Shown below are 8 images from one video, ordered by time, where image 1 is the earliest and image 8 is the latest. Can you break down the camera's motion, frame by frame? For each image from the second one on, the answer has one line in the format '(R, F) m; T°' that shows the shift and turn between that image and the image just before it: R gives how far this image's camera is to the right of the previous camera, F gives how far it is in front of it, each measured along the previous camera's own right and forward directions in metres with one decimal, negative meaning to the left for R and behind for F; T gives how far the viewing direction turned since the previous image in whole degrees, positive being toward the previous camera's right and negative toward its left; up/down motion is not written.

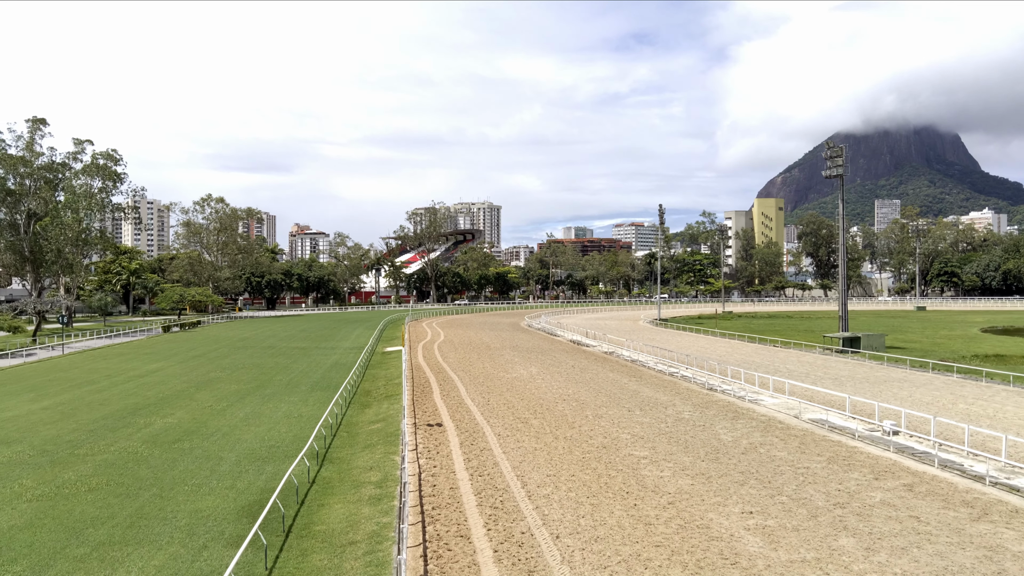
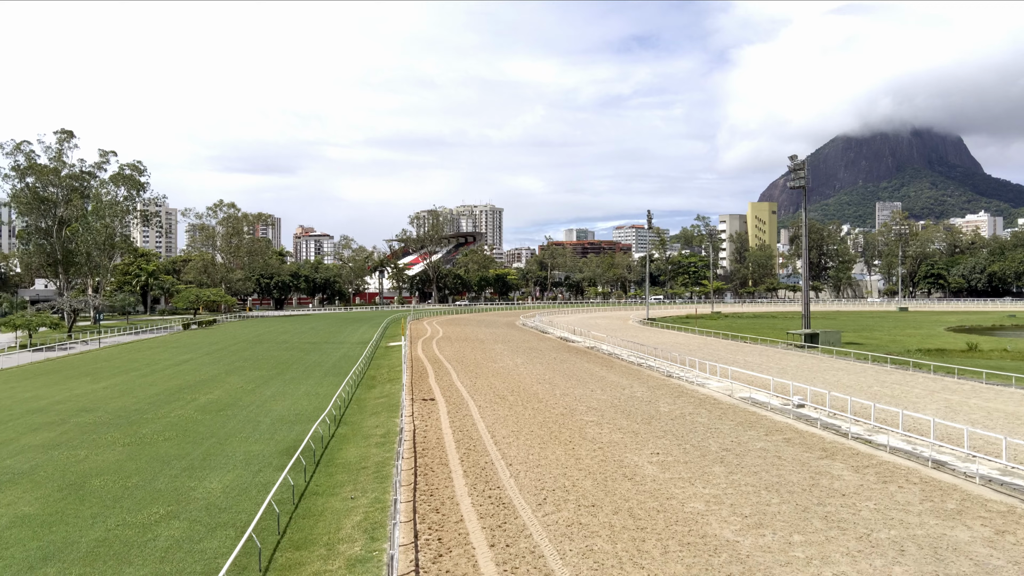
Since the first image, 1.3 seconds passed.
(+0.9, -4.2) m; 0°
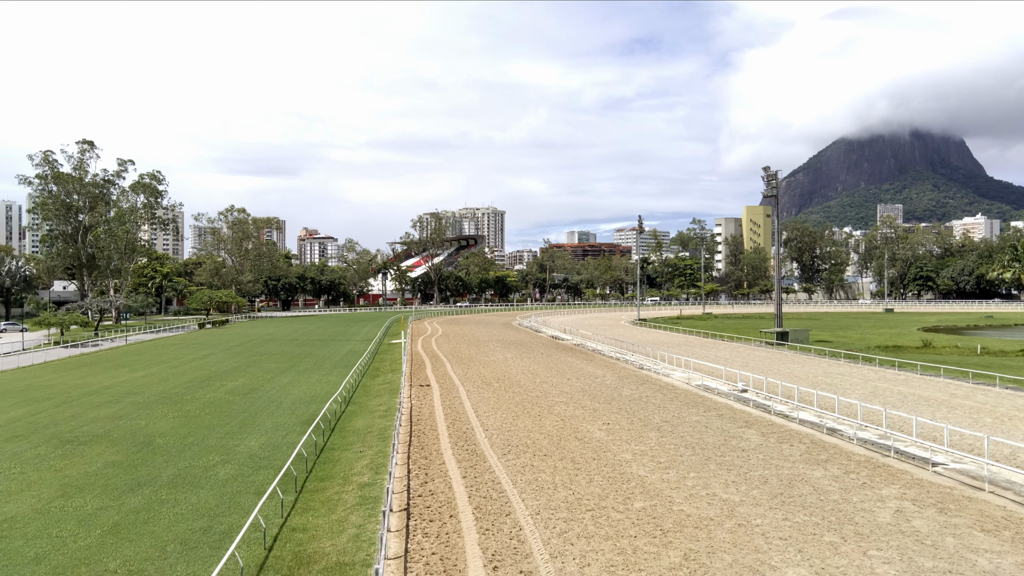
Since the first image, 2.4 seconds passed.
(+0.9, -3.7) m; 0°
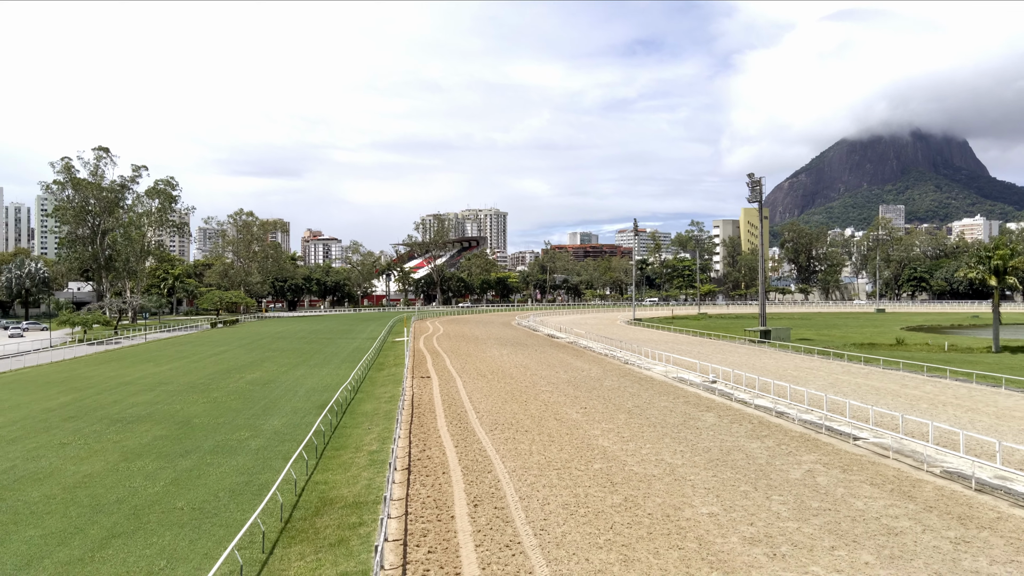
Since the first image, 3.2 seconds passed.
(+0.5, -2.7) m; 0°
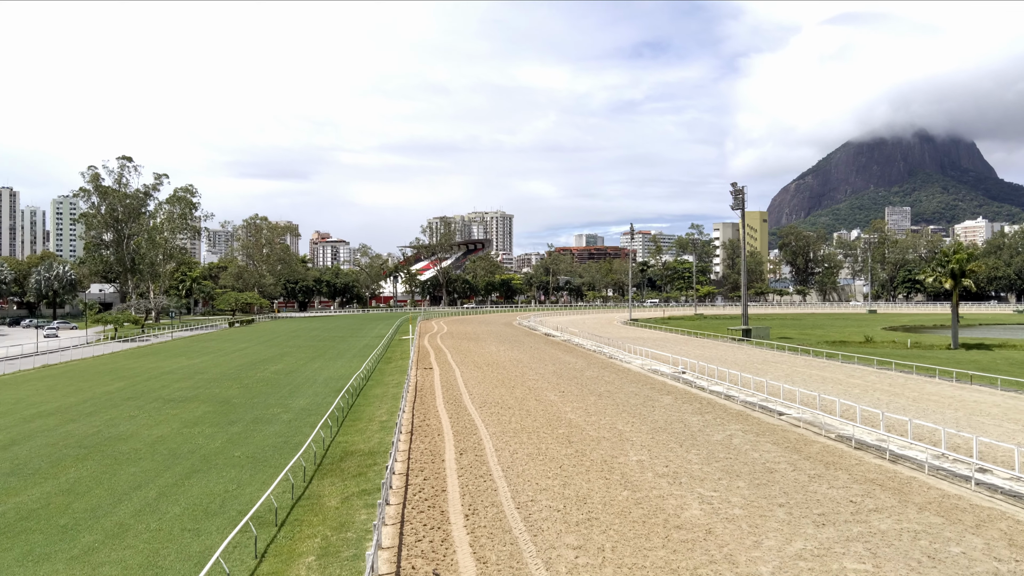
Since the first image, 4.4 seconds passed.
(+0.8, -3.8) m; -1°
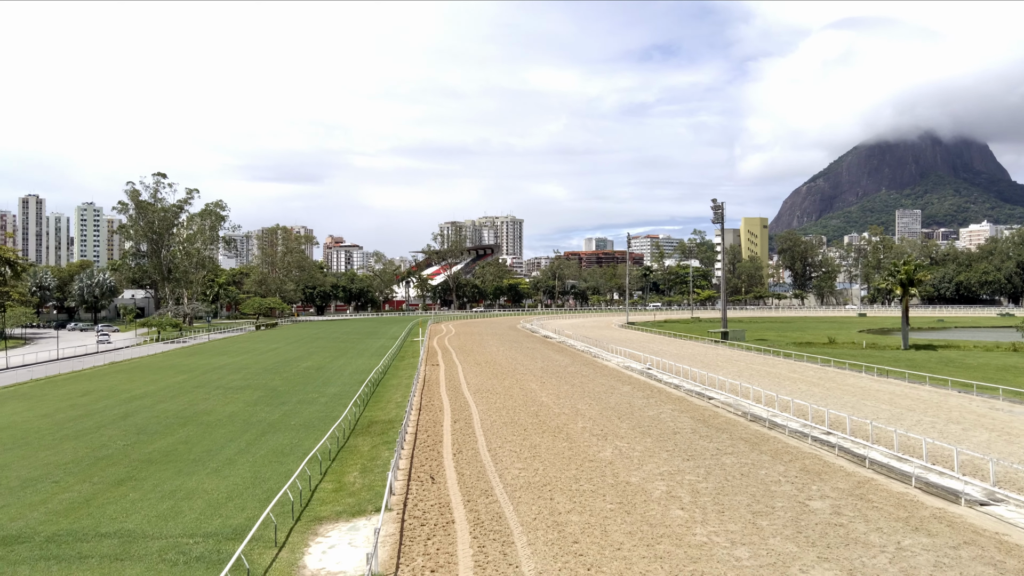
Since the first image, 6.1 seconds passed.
(+1.2, -6.0) m; -1°
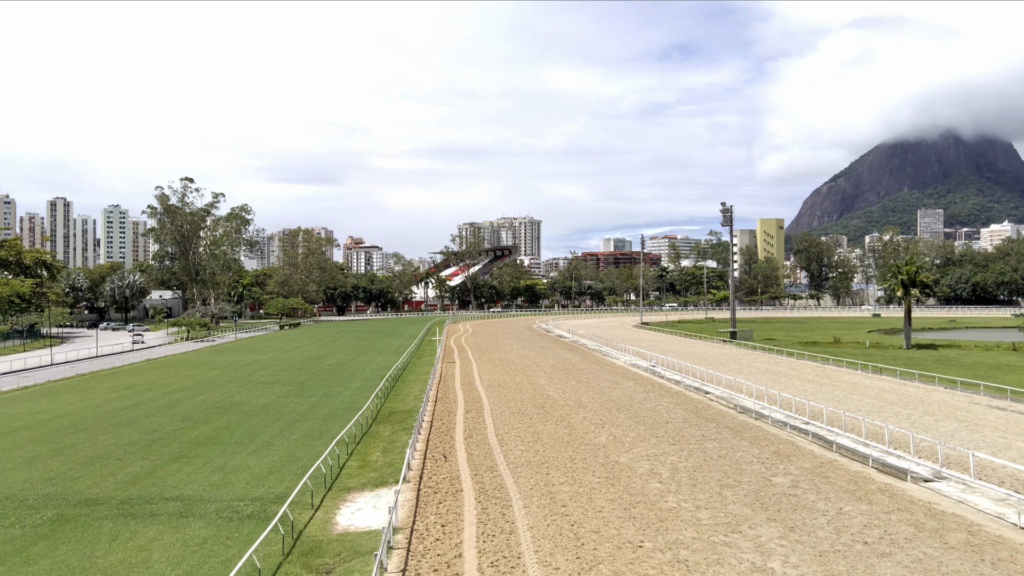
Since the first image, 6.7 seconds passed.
(+0.5, -2.1) m; -2°
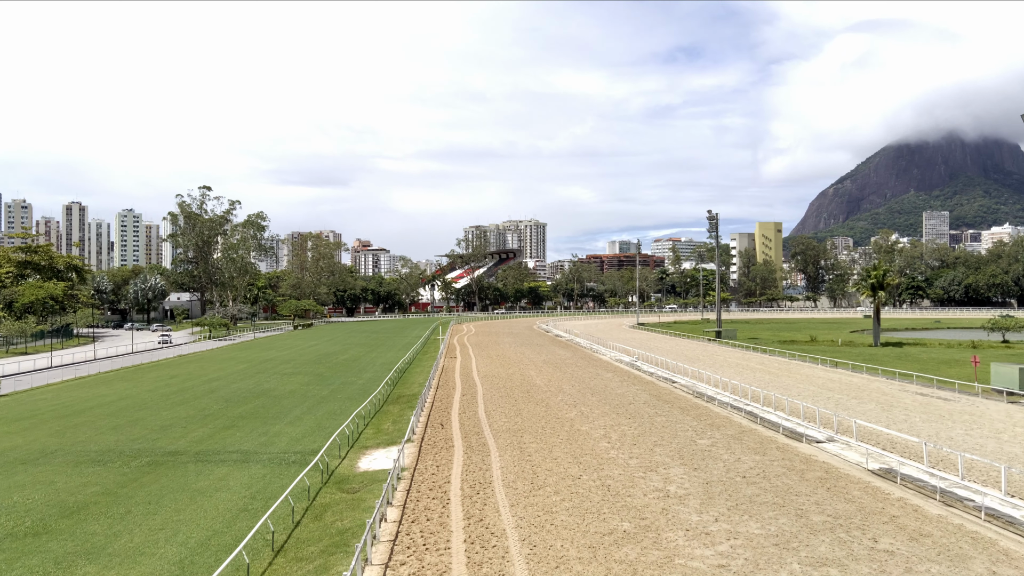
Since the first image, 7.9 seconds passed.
(+0.9, -4.4) m; -1°
